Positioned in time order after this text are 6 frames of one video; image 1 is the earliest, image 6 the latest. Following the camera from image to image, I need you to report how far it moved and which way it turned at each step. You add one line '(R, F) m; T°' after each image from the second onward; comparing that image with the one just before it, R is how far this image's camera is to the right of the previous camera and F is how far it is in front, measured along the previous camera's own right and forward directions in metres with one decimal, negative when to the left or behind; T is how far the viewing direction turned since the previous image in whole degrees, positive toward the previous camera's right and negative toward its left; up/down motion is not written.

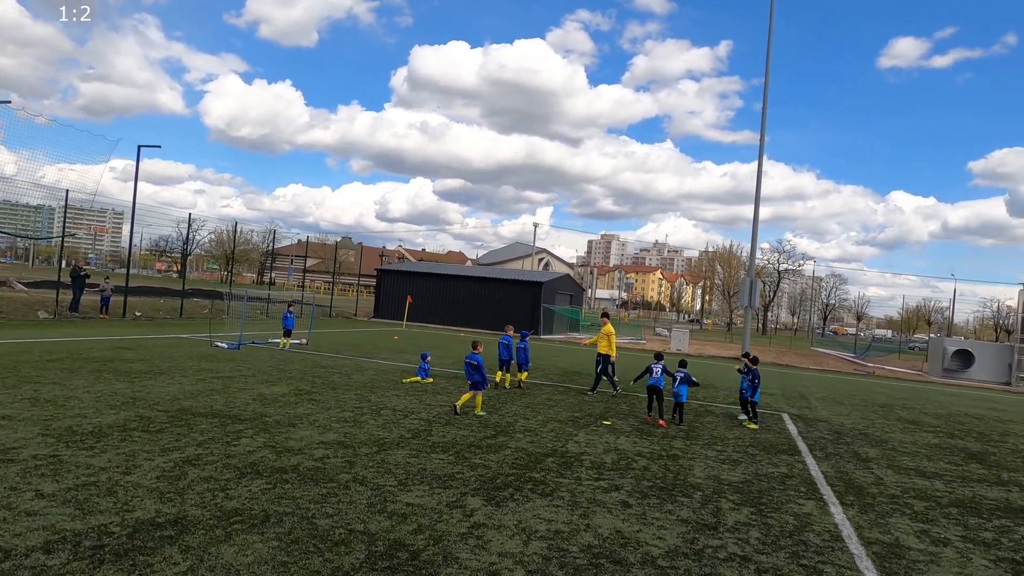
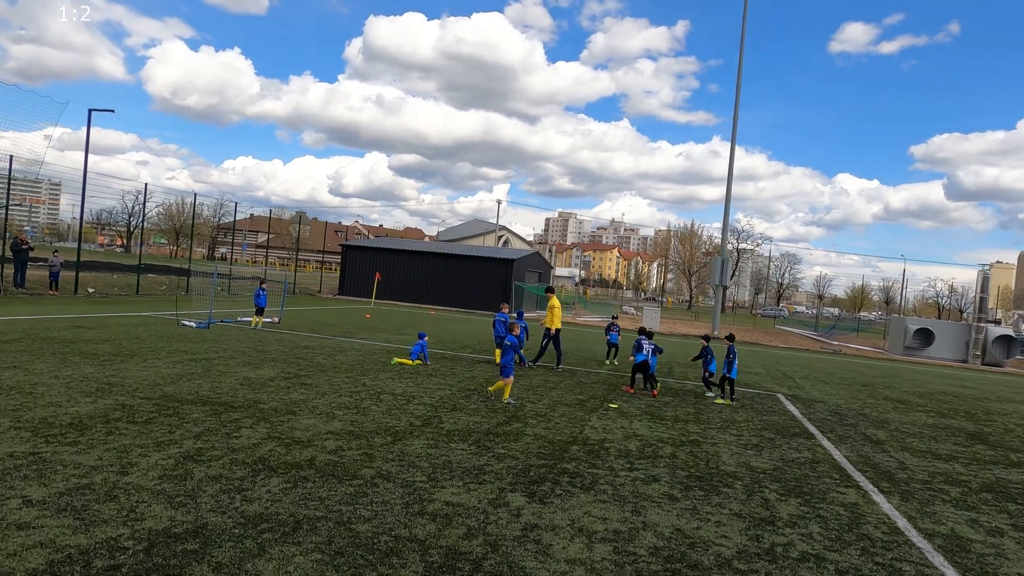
(-0.6, +0.5) m; +4°
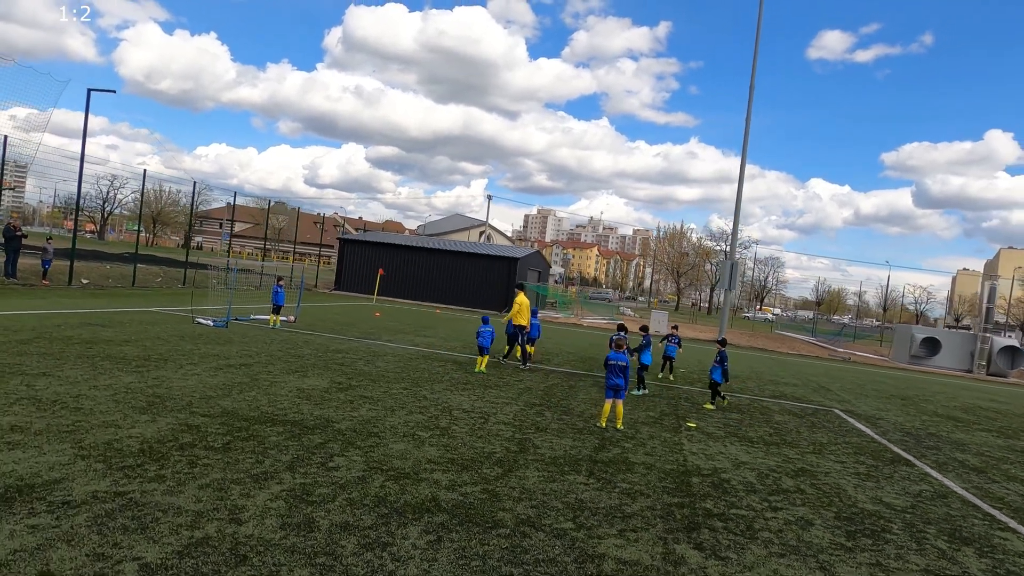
(-1.2, +0.6) m; +2°
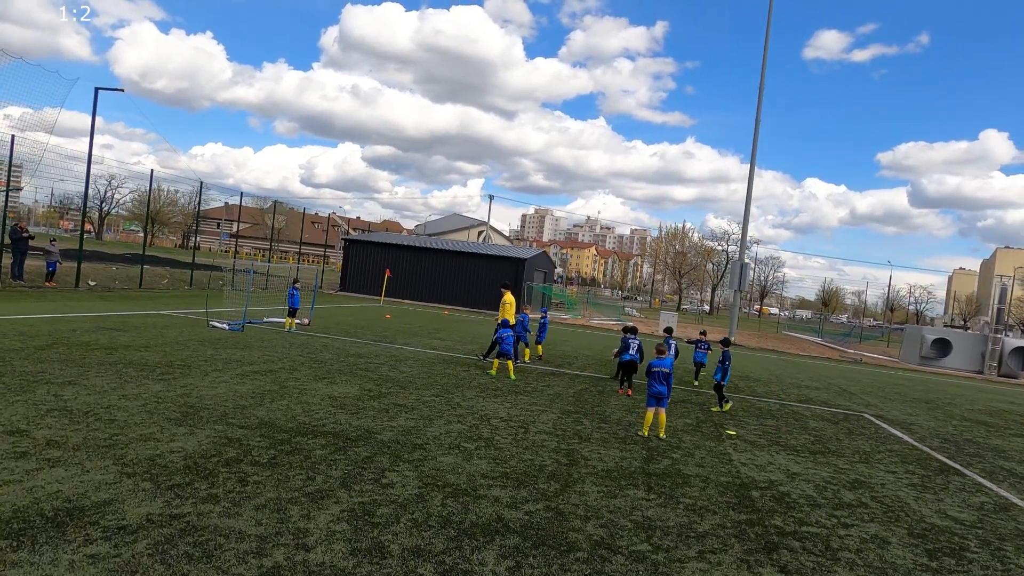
(-0.4, +0.2) m; 0°
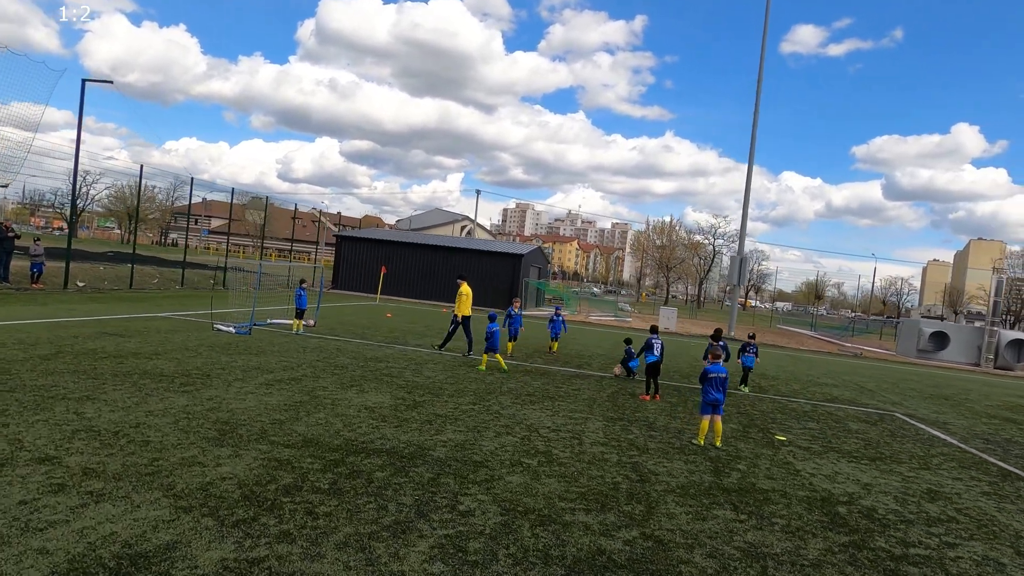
(-0.7, +0.4) m; +2°
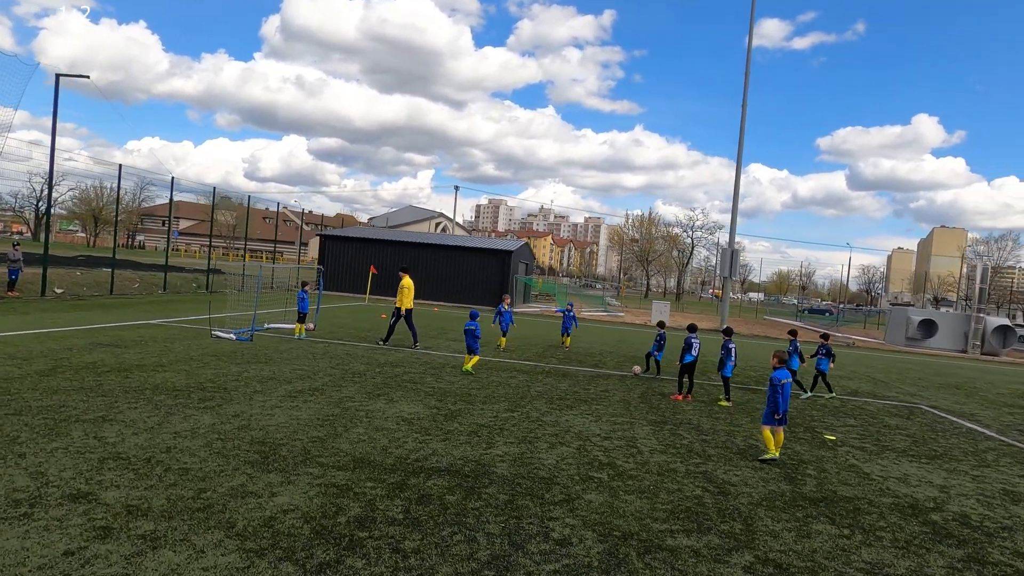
(-0.7, +0.4) m; +2°
